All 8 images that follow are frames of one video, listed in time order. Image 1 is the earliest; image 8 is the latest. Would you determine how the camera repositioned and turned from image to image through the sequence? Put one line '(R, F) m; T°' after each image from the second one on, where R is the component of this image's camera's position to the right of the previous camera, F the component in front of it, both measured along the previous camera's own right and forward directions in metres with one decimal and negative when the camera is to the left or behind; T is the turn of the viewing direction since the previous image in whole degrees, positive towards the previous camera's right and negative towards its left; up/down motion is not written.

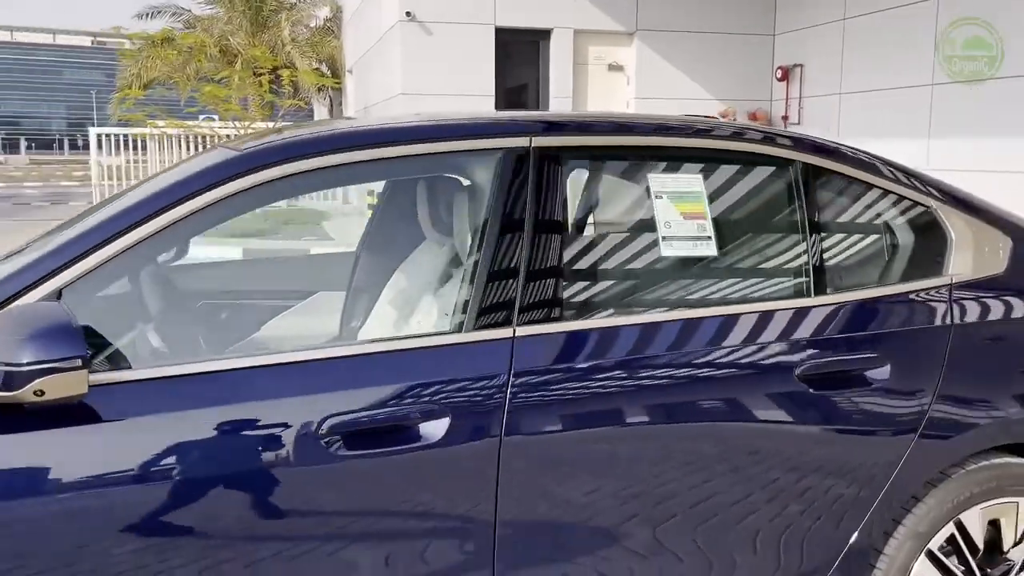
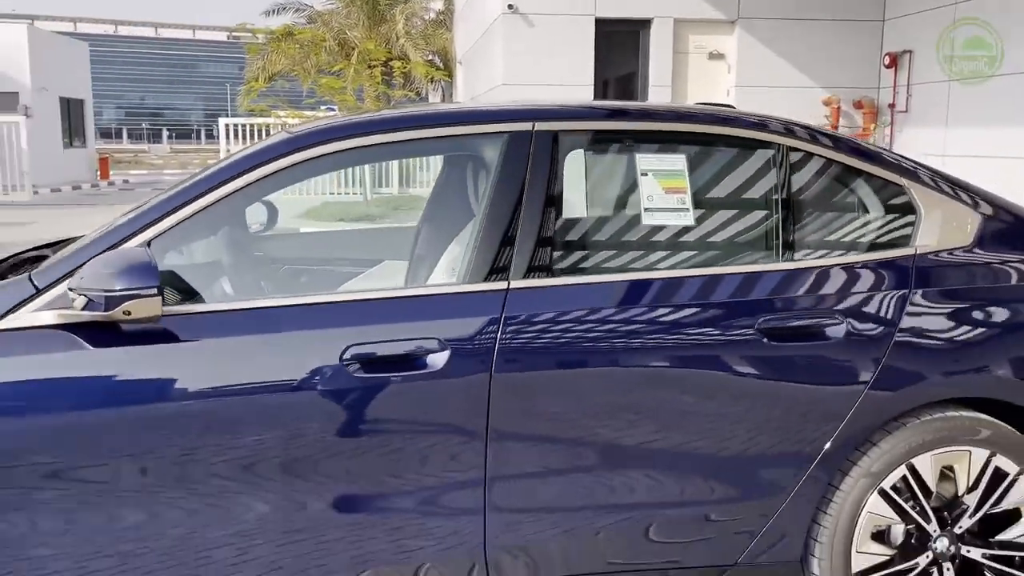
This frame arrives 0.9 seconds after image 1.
(+0.3, -0.4) m; -7°
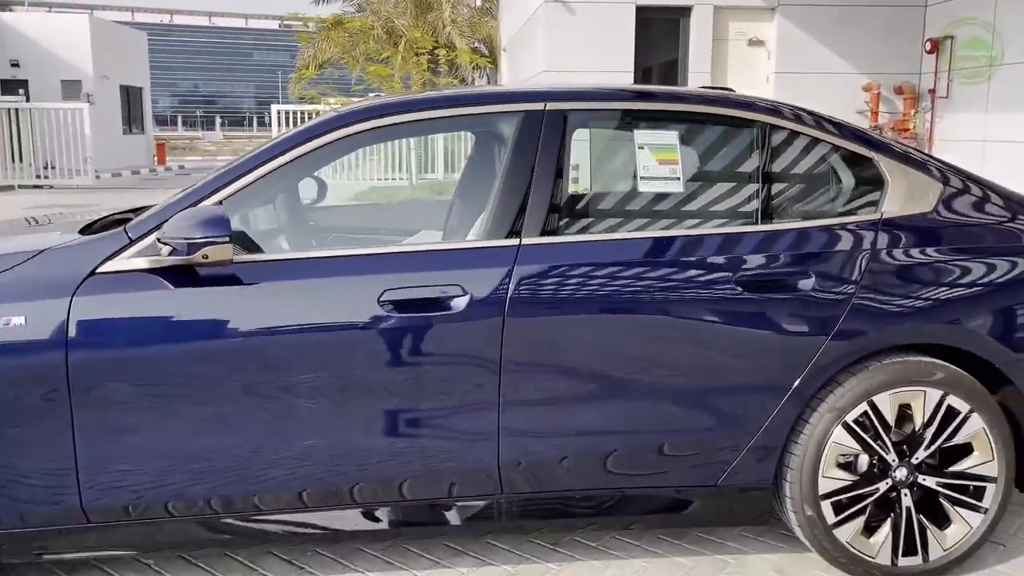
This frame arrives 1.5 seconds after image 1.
(+0.1, -0.4) m; -3°
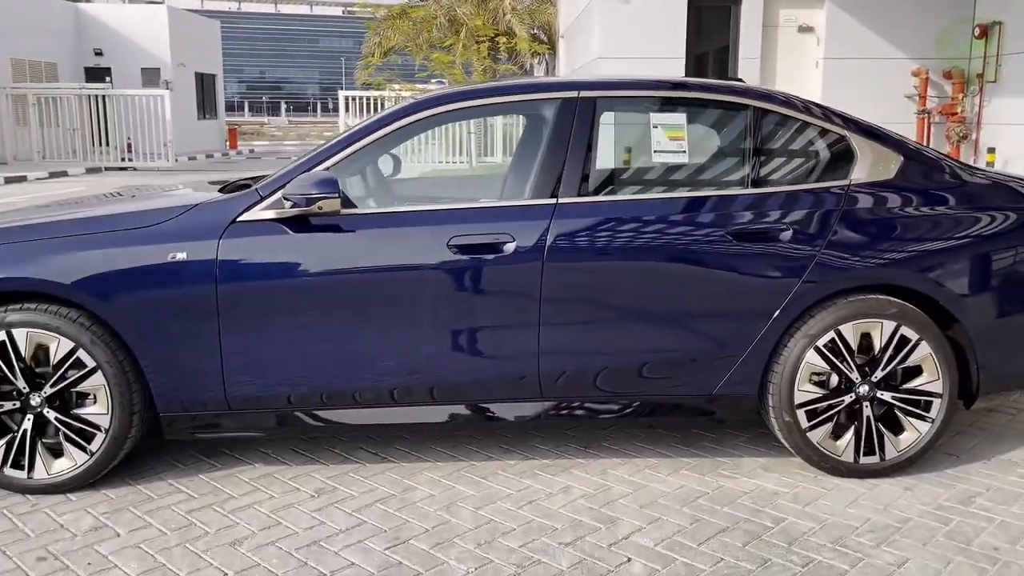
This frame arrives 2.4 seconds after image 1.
(+0.1, -0.8) m; -4°
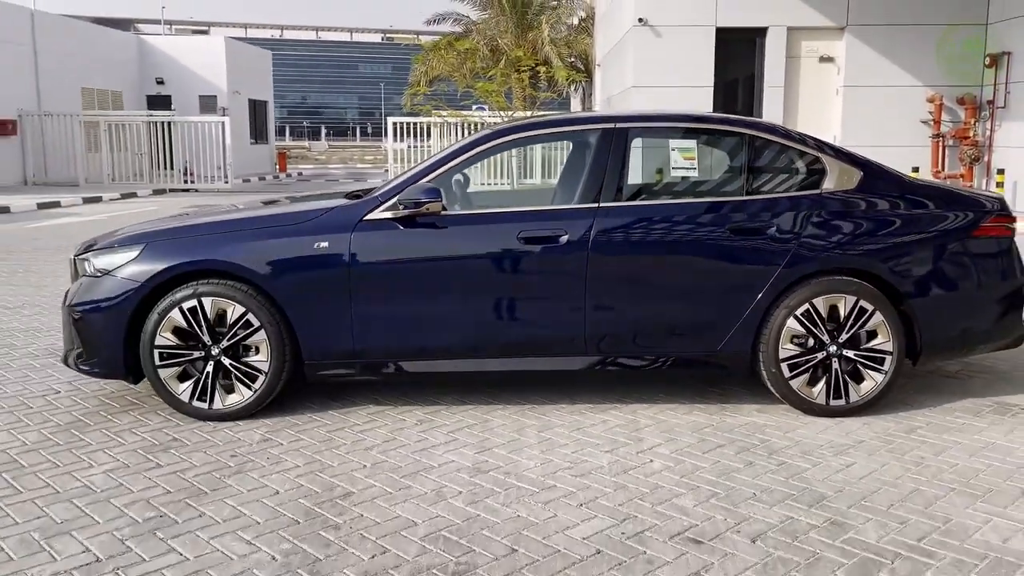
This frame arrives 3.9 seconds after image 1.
(-0.1, -1.2) m; -2°
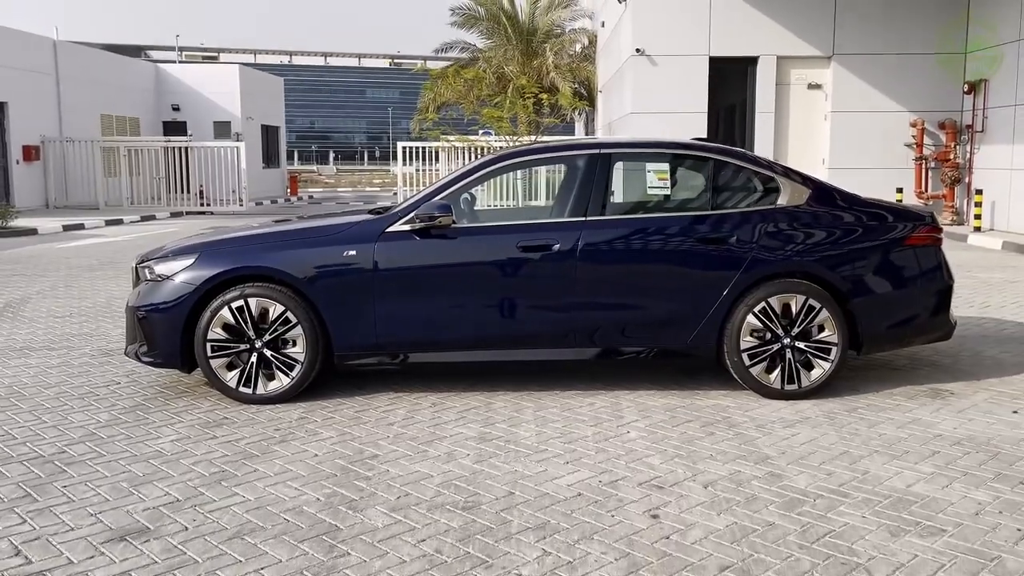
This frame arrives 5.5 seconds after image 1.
(0.0, -0.8) m; 0°
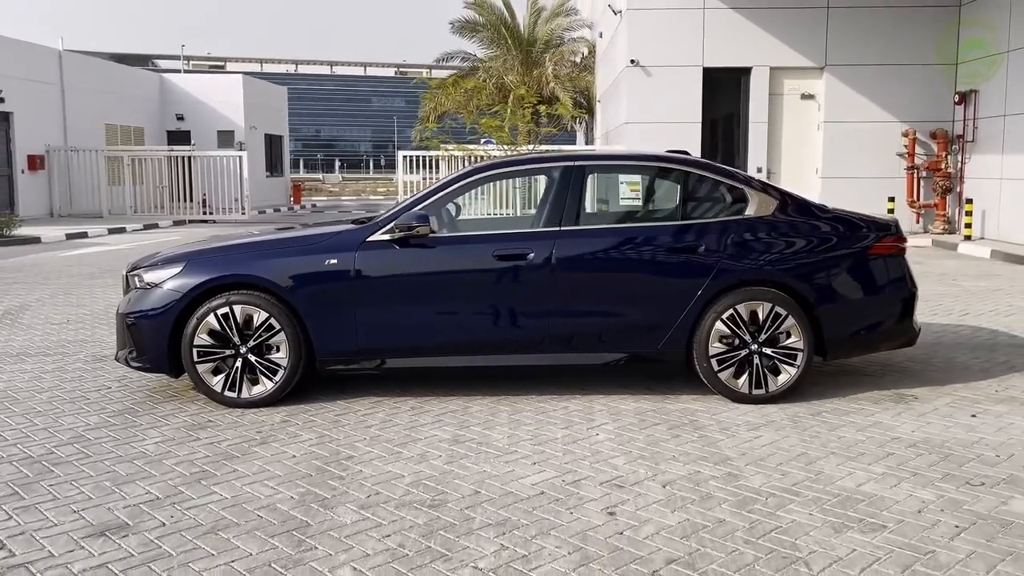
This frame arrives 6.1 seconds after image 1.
(+0.2, -0.2) m; 0°
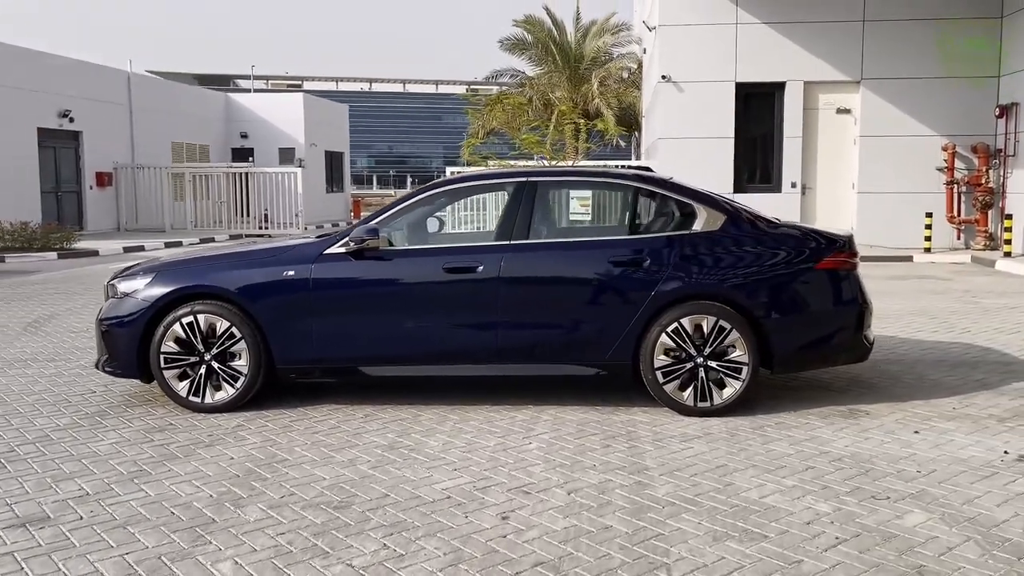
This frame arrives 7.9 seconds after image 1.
(+0.8, -0.1) m; -4°
